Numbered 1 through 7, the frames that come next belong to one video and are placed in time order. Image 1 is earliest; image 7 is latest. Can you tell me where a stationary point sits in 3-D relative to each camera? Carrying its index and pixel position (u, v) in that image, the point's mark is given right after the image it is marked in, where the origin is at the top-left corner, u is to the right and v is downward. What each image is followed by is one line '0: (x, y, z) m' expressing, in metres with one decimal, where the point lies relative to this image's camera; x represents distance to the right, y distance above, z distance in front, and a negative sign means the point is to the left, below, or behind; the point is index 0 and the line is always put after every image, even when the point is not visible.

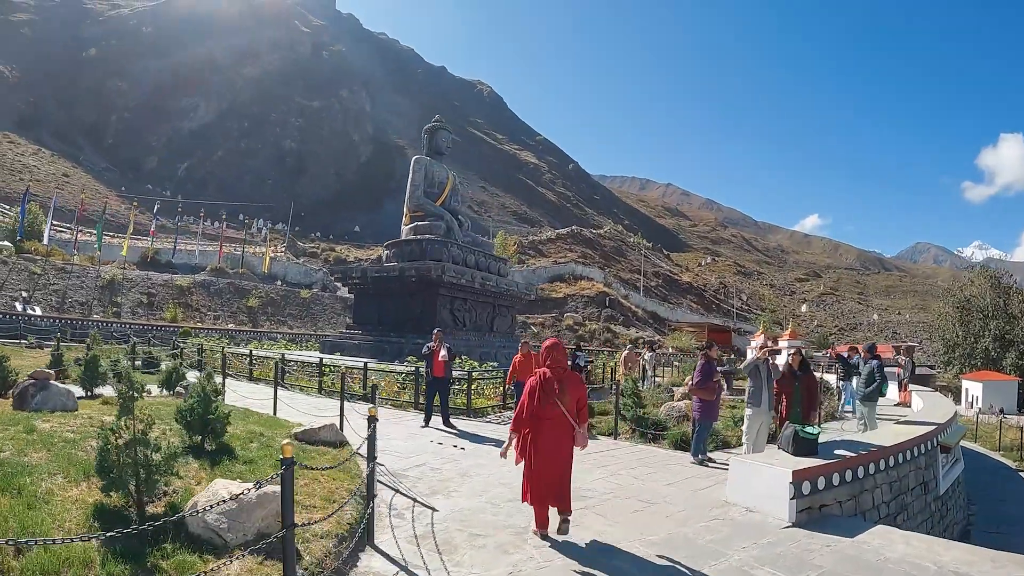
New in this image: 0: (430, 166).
0: (-2.3, +3.8, +19.5) m
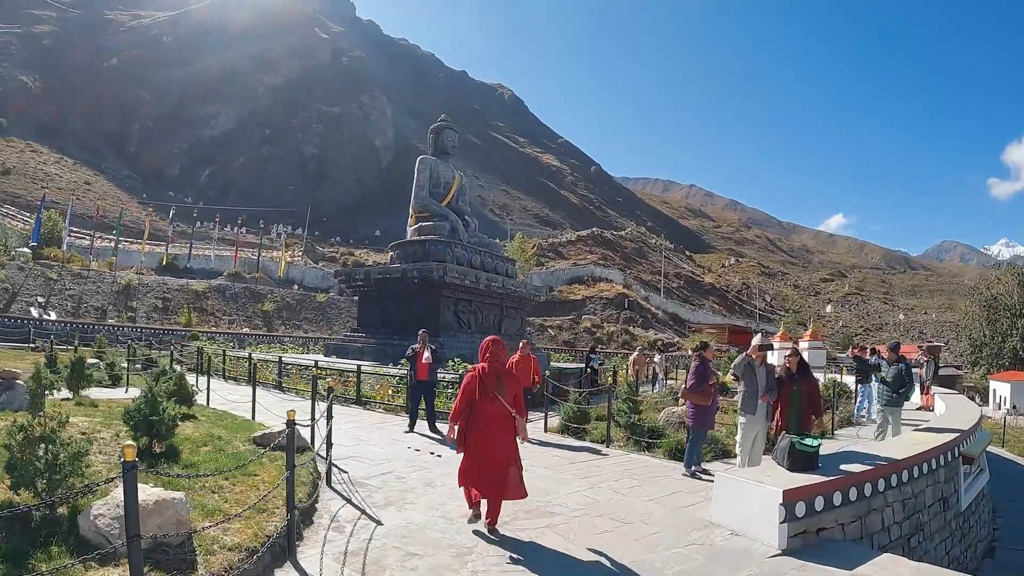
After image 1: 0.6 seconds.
0: (-2.1, +3.7, +19.1) m
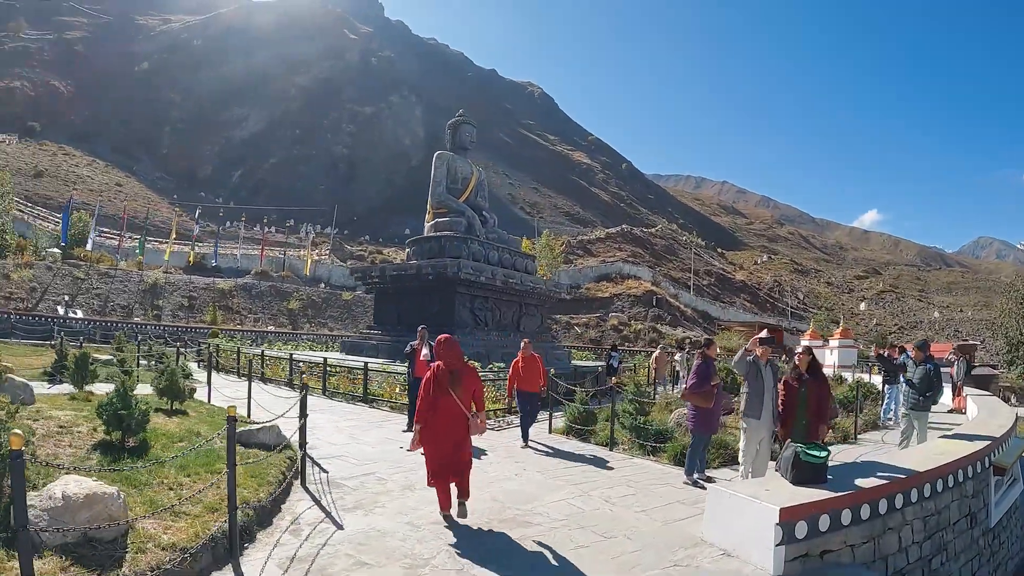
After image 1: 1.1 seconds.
0: (-1.7, +3.8, +18.8) m
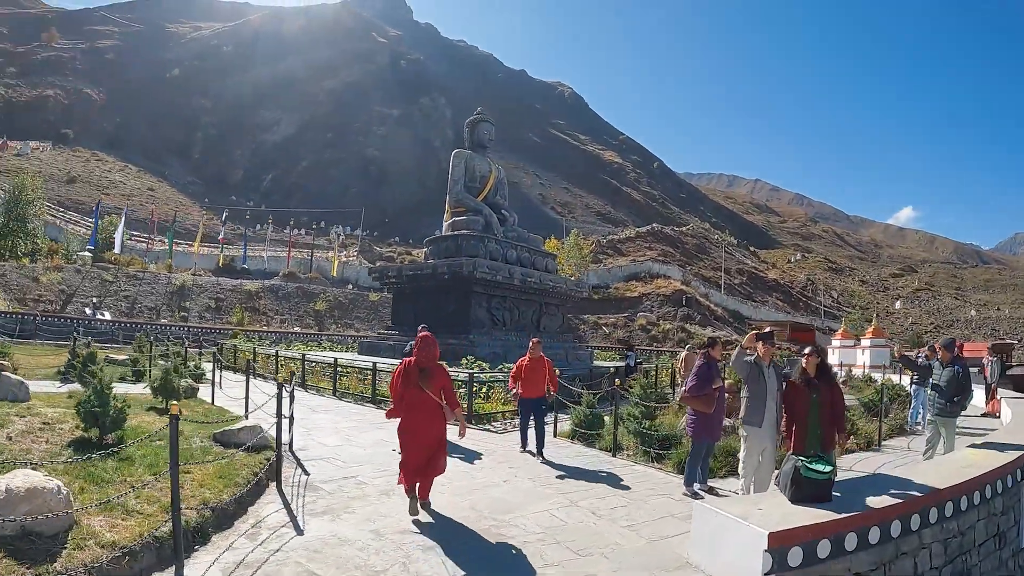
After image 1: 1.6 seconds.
0: (-1.2, +3.8, +18.6) m
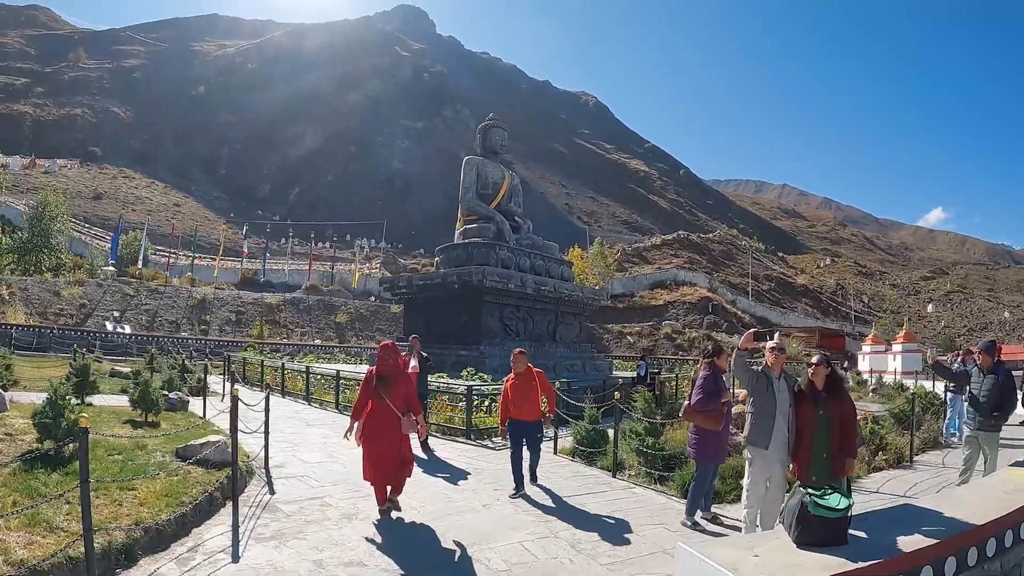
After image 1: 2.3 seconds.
0: (-0.9, +3.6, +18.2) m
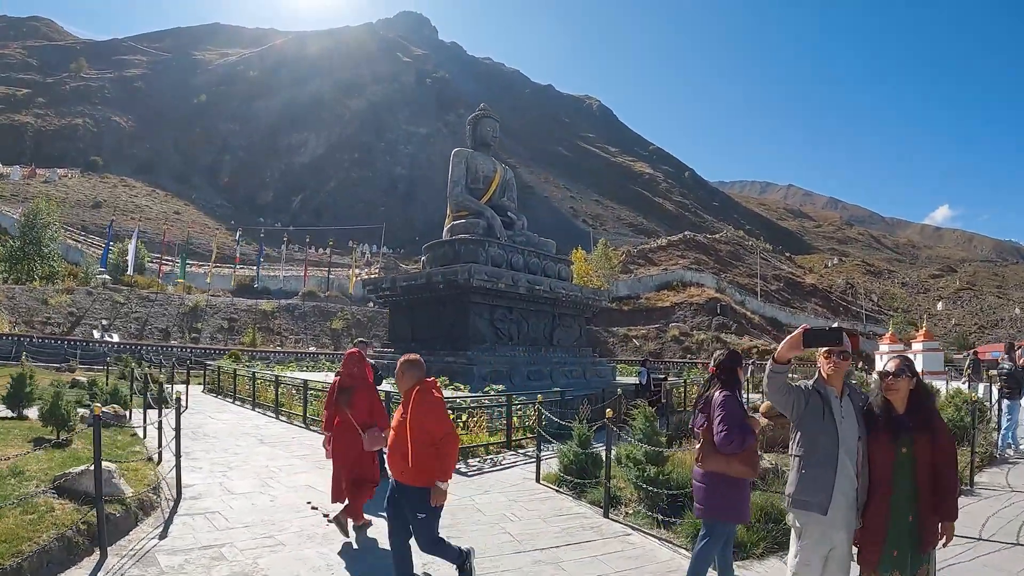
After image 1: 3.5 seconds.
0: (-1.1, +3.5, +17.0) m
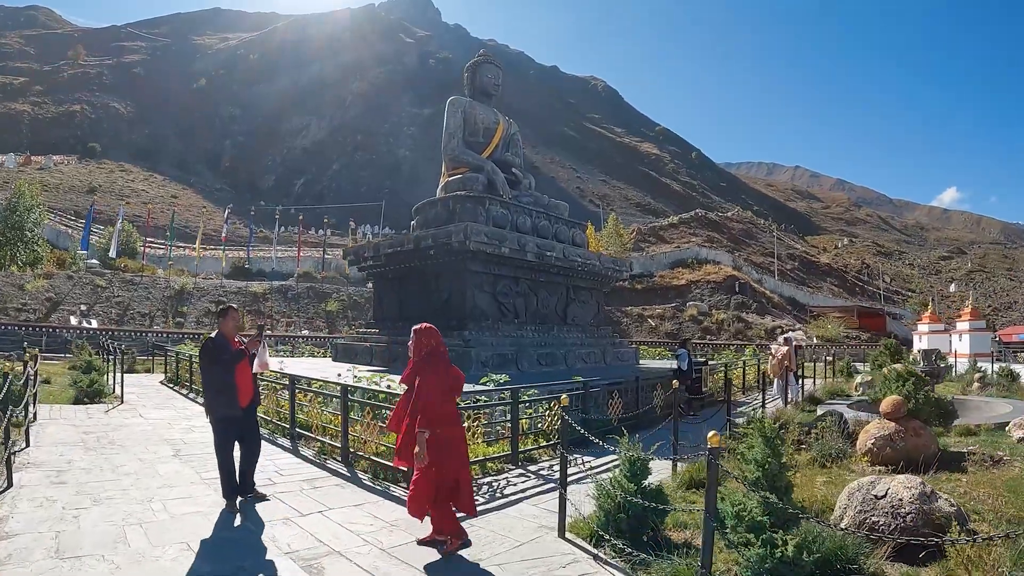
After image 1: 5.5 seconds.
0: (-1.0, +4.2, +14.6) m
